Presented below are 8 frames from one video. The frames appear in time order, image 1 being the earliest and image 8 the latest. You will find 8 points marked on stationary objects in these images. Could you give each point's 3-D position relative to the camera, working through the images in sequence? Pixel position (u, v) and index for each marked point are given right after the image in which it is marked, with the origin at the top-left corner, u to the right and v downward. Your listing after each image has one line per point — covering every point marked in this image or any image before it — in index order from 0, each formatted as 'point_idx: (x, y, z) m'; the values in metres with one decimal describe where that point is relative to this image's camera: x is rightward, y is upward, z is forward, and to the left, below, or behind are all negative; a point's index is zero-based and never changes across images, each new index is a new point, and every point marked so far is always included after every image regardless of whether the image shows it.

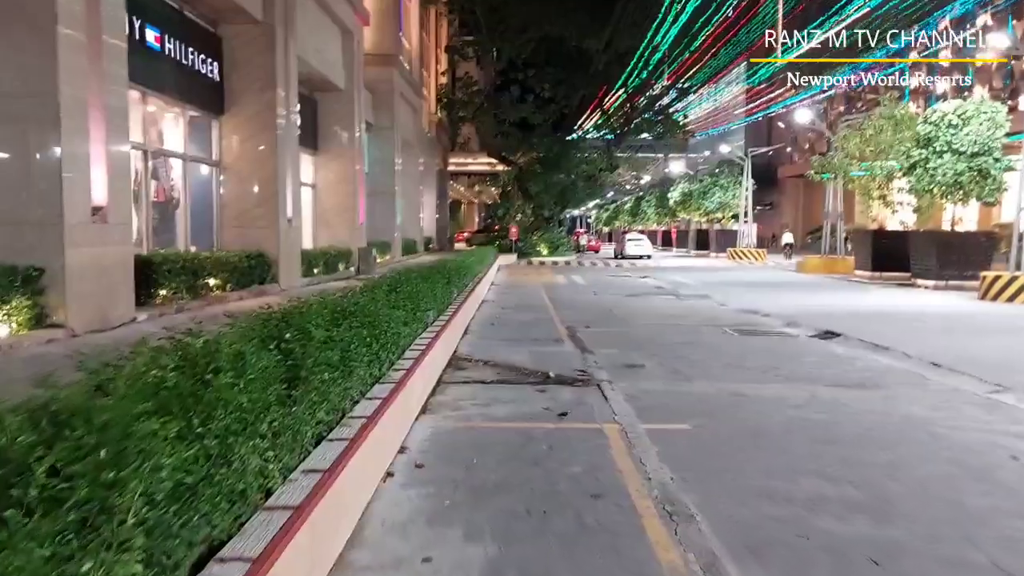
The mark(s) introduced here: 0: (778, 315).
0: (+5.2, -0.5, +18.1) m
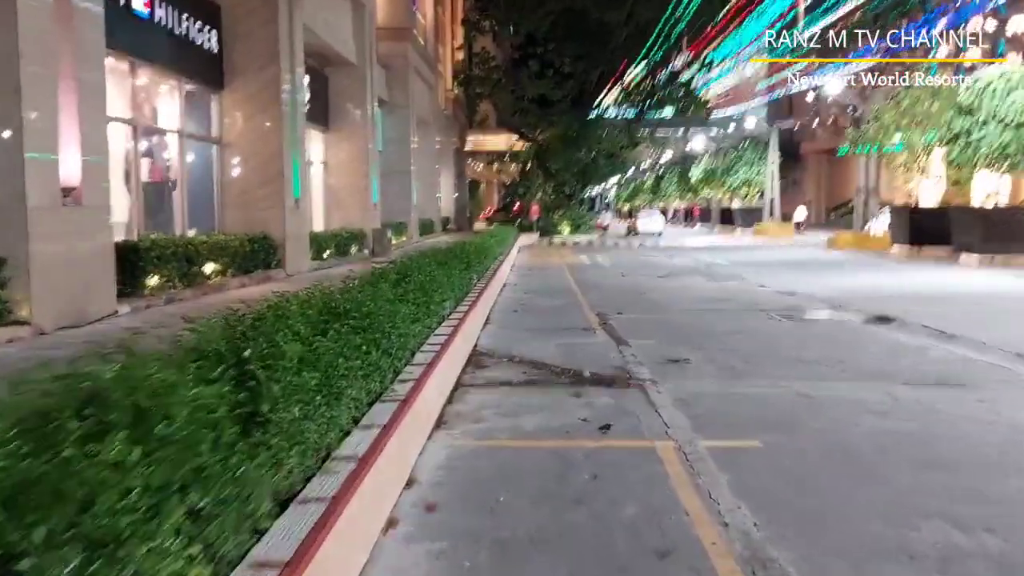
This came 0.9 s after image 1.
0: (+5.6, -0.2, +16.7) m
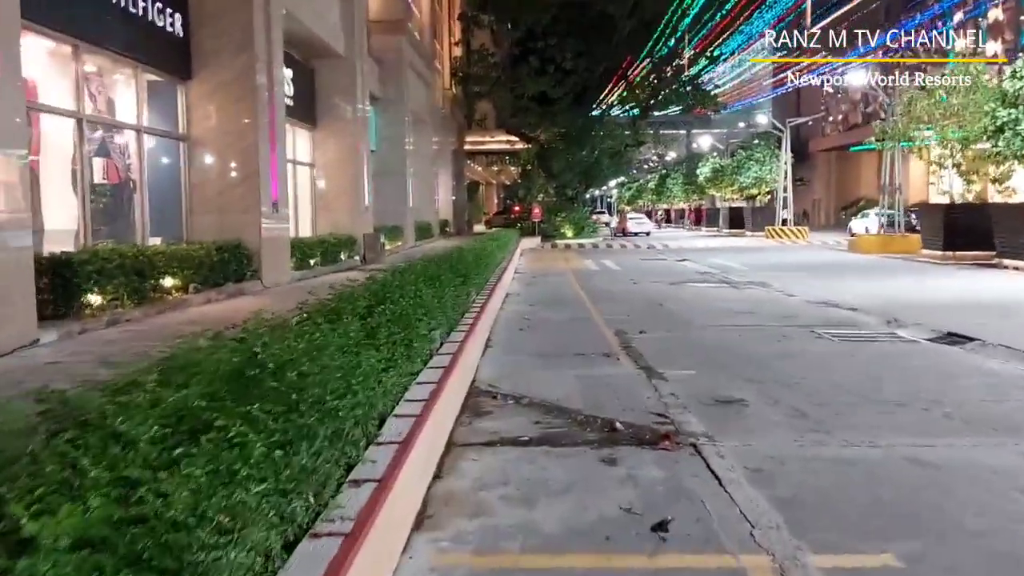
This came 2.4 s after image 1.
0: (+5.6, -0.3, +14.8) m
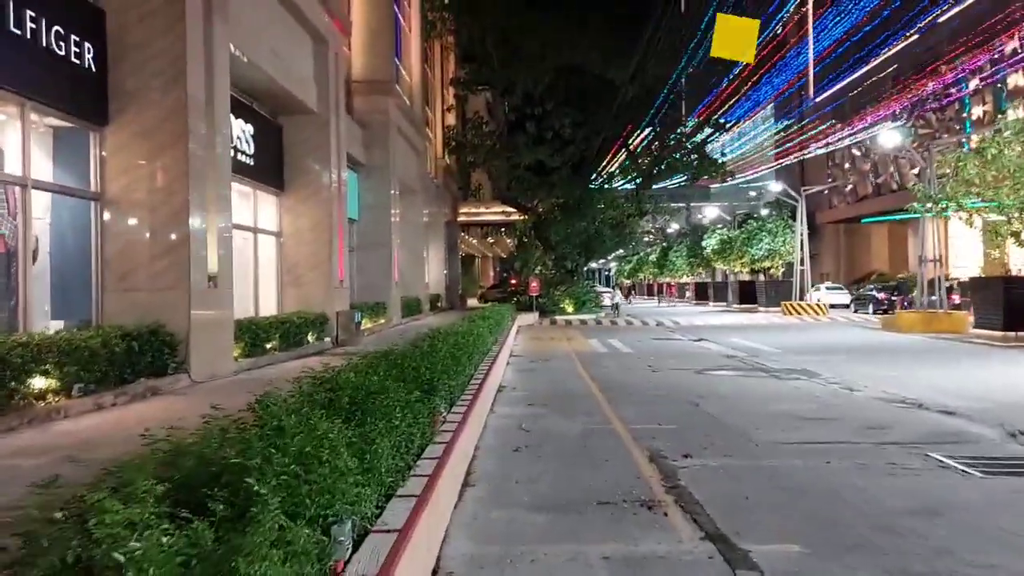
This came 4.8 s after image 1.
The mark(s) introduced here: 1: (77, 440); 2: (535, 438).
0: (+5.6, -1.5, +11.4) m
1: (-3.8, -1.3, +8.2) m
2: (+0.2, -1.6, +9.6) m
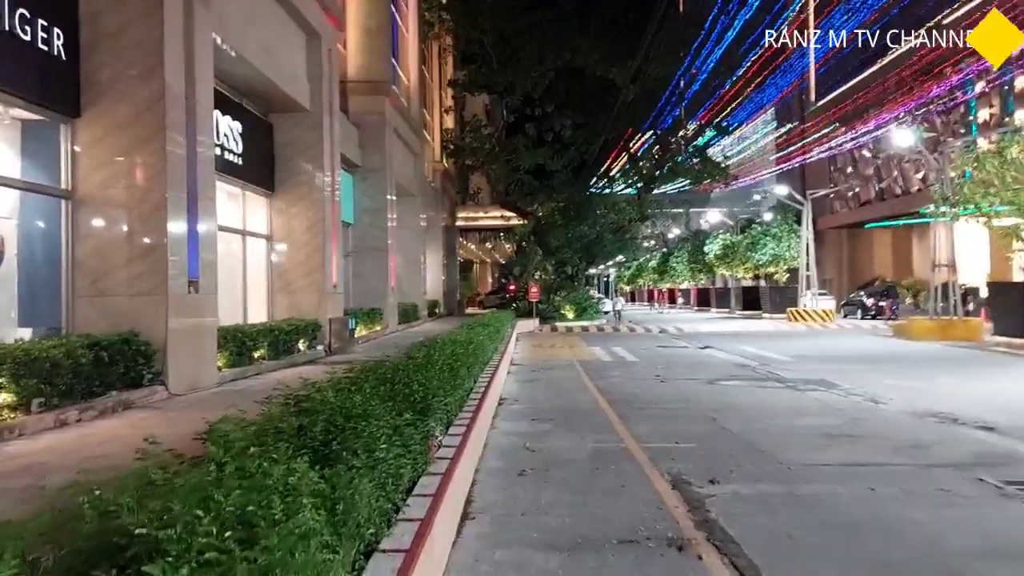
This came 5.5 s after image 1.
0: (+5.6, -1.6, +10.5) m
1: (-3.8, -1.4, +7.2) m
2: (+0.3, -1.6, +8.7) m
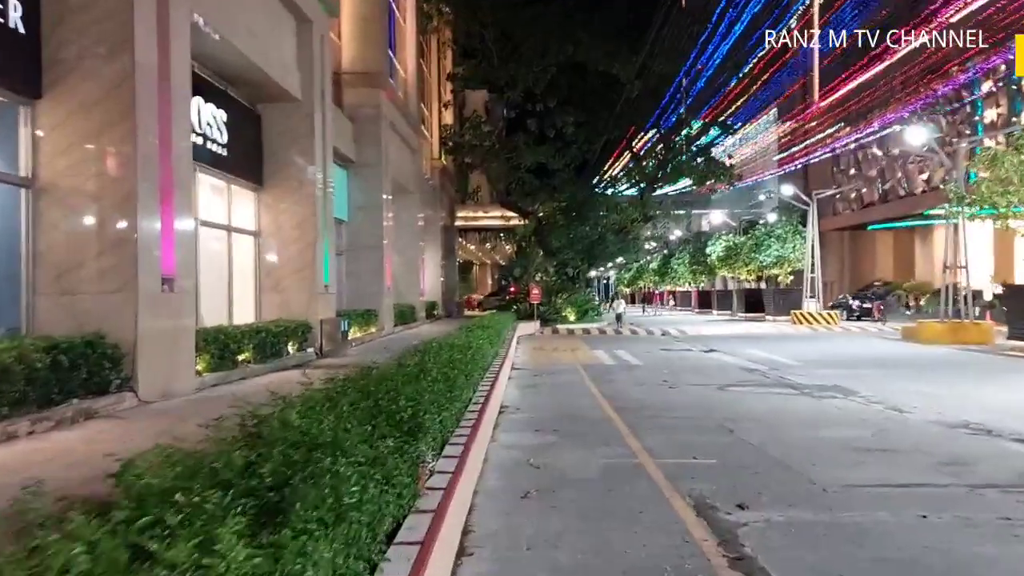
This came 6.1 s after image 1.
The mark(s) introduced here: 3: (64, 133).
0: (+5.6, -1.6, +9.6) m
1: (-3.8, -1.3, +6.3) m
2: (+0.3, -1.6, +7.8) m
3: (-5.3, +1.8, +11.1) m
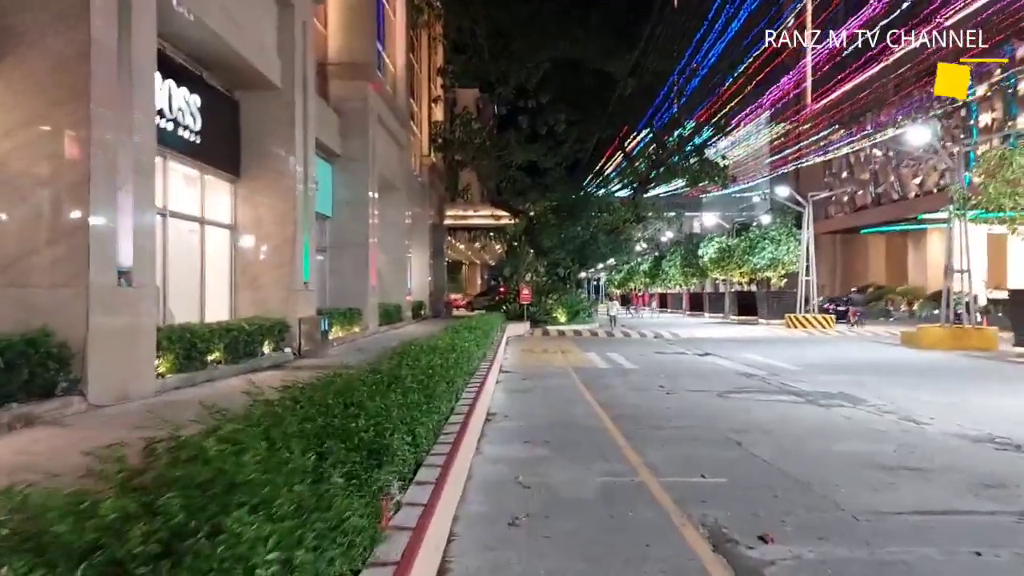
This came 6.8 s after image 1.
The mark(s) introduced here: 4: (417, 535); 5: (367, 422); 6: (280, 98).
0: (+5.5, -1.6, +8.7) m
1: (-3.9, -1.3, +5.3) m
2: (+0.2, -1.6, +6.9) m
3: (-5.4, +1.9, +10.1) m
4: (-0.4, -1.1, +4.2) m
5: (-0.7, -0.7, +4.4) m
6: (-4.7, +3.8, +19.0) m
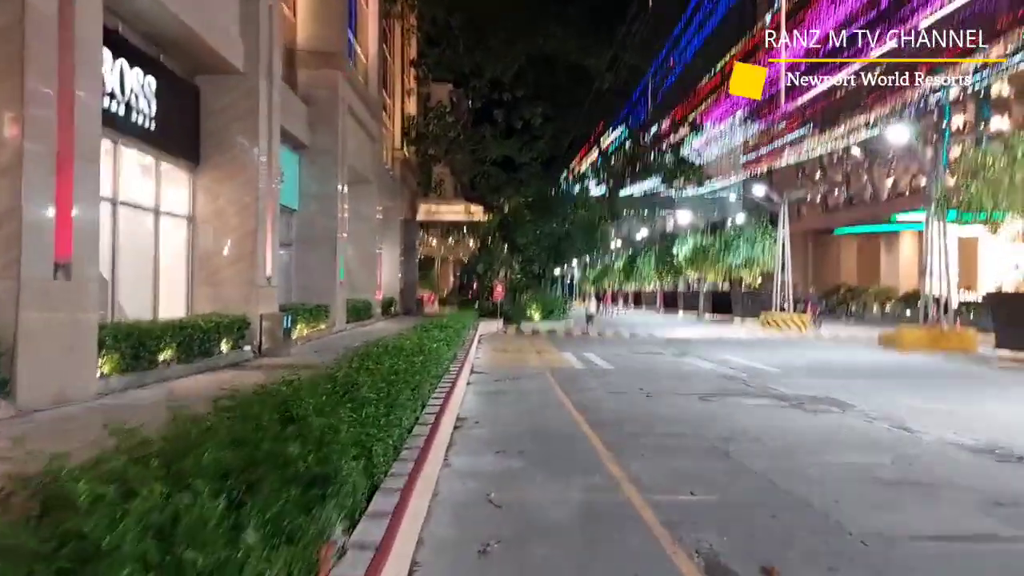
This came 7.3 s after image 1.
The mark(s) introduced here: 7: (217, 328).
0: (+5.2, -1.6, +8.1) m
1: (-4.0, -1.2, +4.5) m
2: (0.0, -1.5, +6.1) m
3: (-5.7, +2.0, +9.2) m
4: (-0.6, -1.1, +3.5) m
5: (-0.8, -0.6, +3.7) m
6: (-5.2, +3.9, +18.1) m
7: (-5.0, -0.7, +15.9) m
